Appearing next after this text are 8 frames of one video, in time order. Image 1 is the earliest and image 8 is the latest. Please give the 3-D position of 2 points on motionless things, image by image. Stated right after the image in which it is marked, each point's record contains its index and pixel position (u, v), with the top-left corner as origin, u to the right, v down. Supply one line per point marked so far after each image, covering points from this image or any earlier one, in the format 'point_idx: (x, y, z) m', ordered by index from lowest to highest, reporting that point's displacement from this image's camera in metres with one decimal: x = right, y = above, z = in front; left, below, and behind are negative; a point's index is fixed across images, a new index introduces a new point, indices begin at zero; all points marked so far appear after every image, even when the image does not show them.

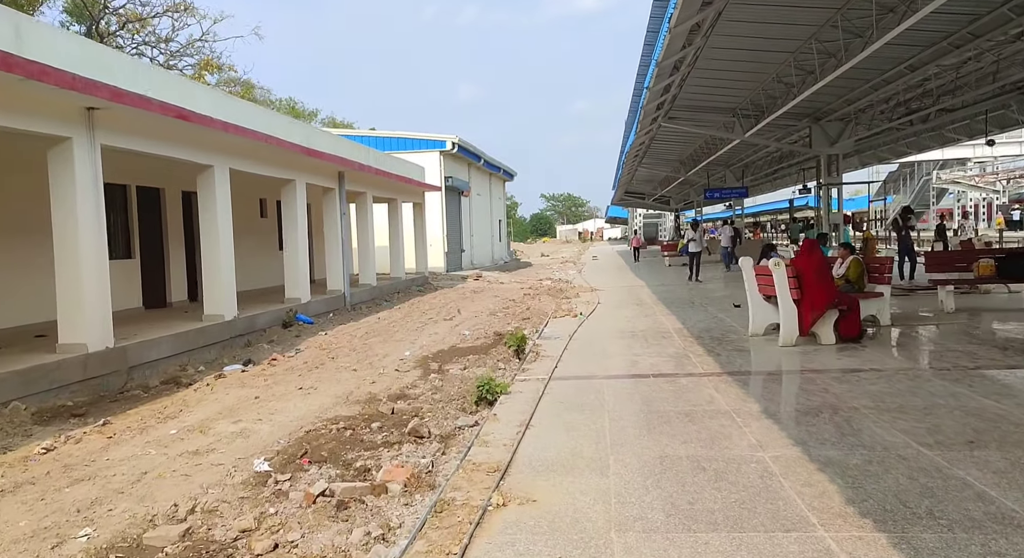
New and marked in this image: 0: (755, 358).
0: (+2.8, -0.9, +8.8) m
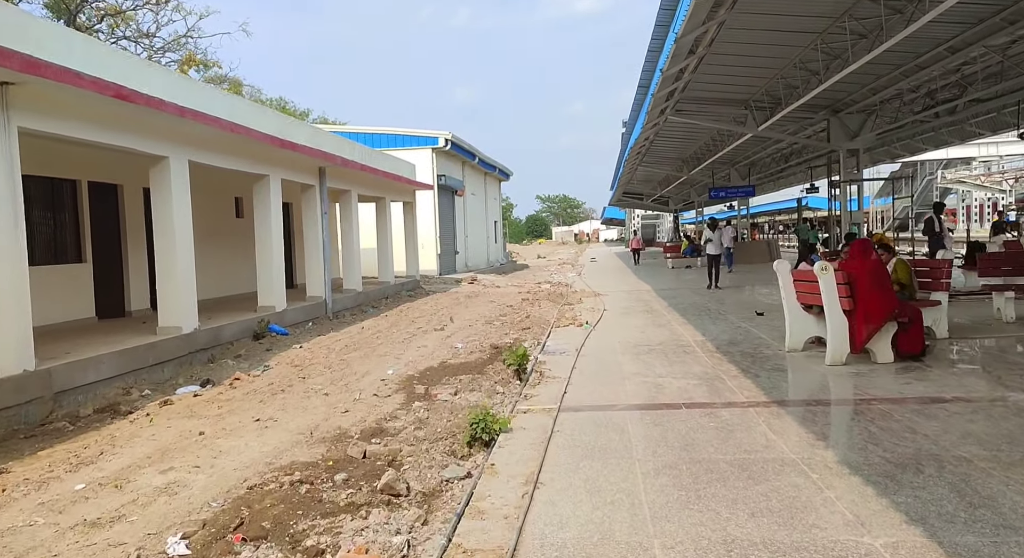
0: (+2.8, -1.0, +7.5) m
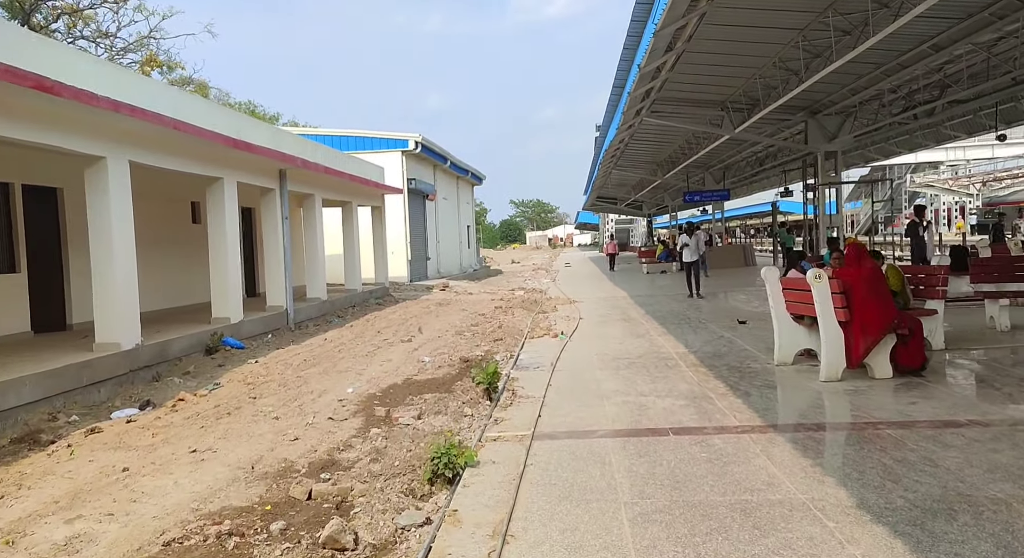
0: (+2.5, -1.1, +6.9) m
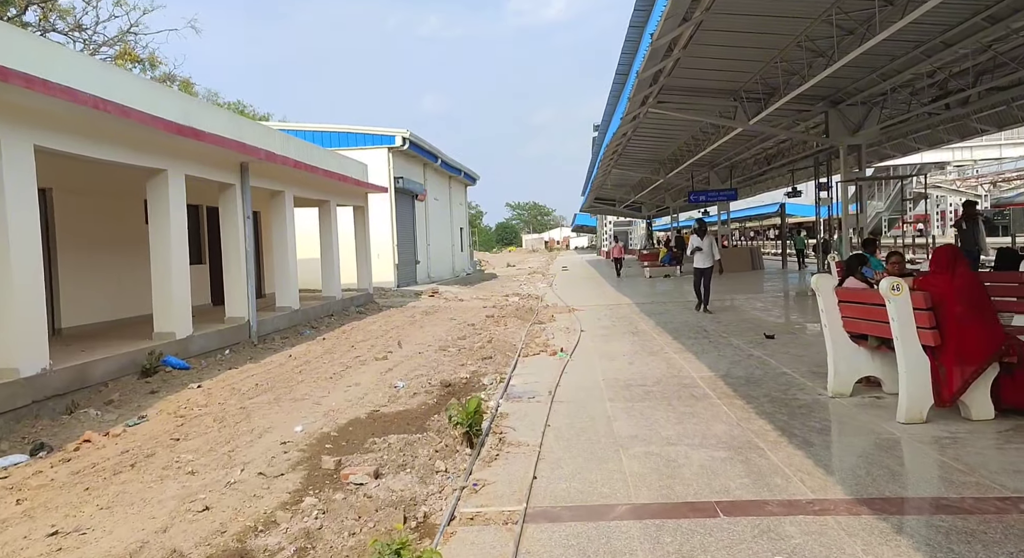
0: (+2.4, -1.2, +5.2) m
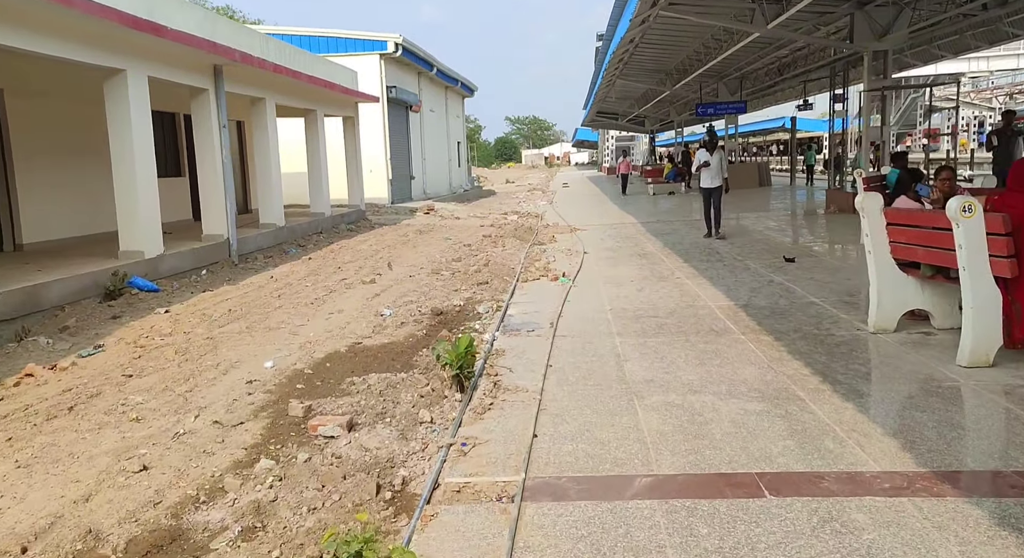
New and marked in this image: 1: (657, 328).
0: (+2.4, -0.7, +4.4) m
1: (+1.2, -0.4, +6.4) m
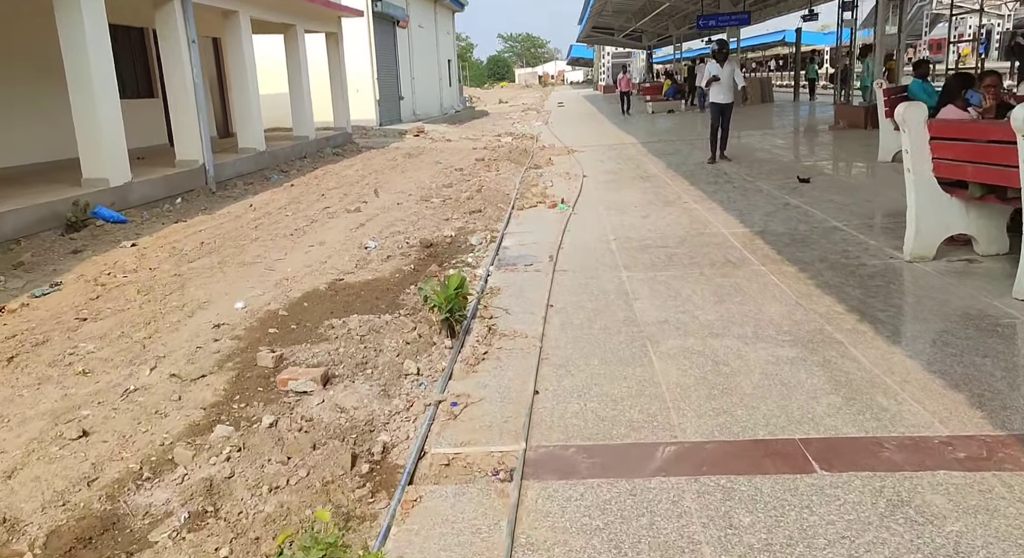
0: (+2.4, -0.3, +3.9) m
1: (+1.2, +0.2, +5.9) m
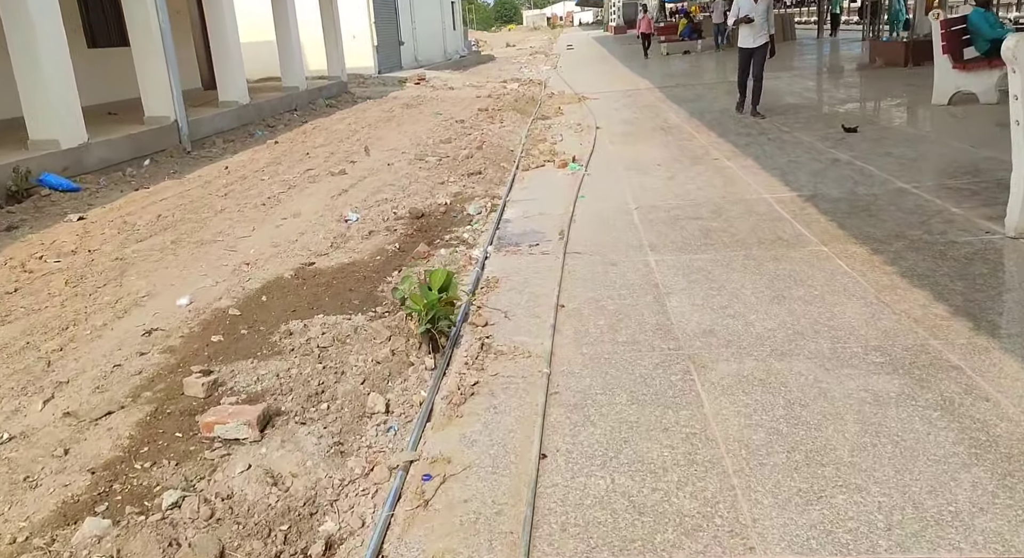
0: (+2.4, -0.3, +2.8) m
1: (+1.2, +0.3, +4.8) m
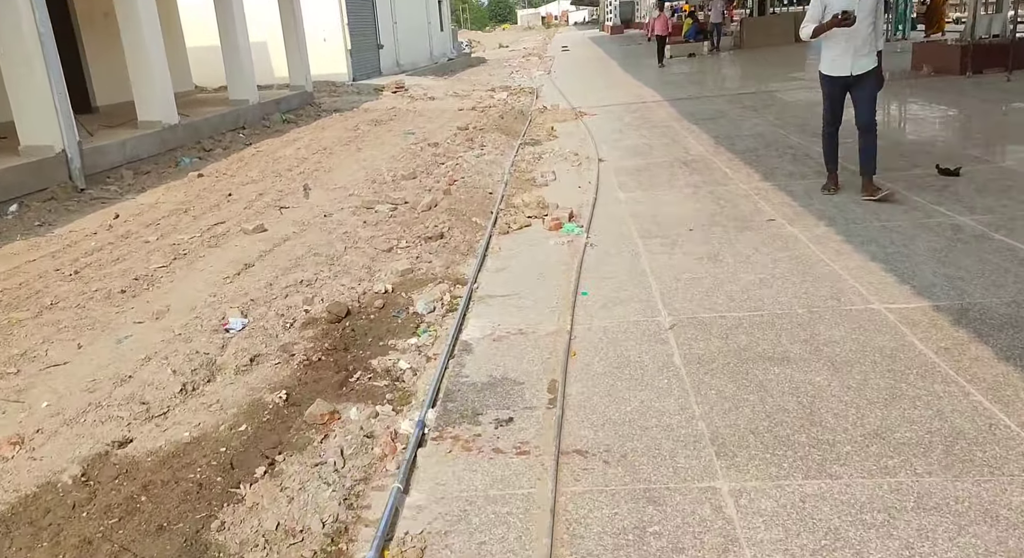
0: (+2.2, -1.1, +0.7) m
1: (+1.0, -0.5, +2.6) m
